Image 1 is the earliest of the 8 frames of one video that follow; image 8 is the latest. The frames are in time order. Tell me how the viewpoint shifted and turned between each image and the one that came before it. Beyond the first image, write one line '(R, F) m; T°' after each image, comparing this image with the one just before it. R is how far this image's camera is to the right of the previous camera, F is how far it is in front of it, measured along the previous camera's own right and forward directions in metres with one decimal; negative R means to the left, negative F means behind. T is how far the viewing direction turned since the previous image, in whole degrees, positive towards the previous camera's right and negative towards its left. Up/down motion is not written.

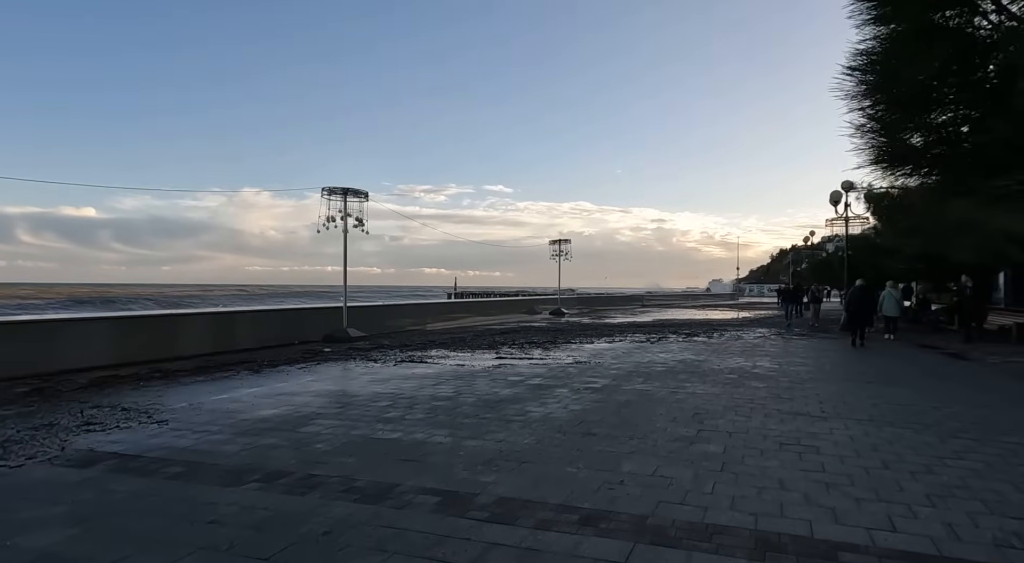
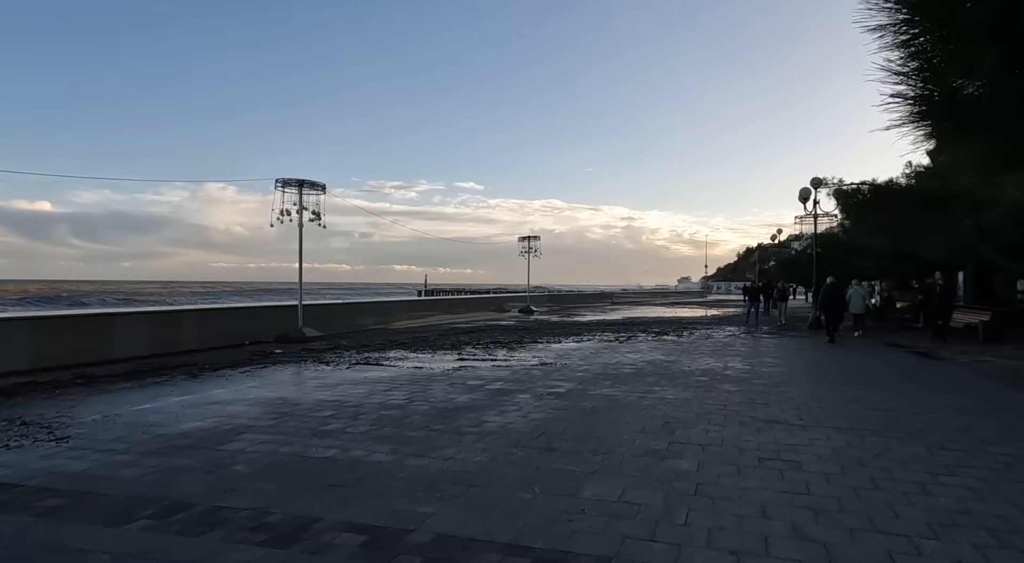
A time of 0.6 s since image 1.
(+0.2, +0.7) m; +3°
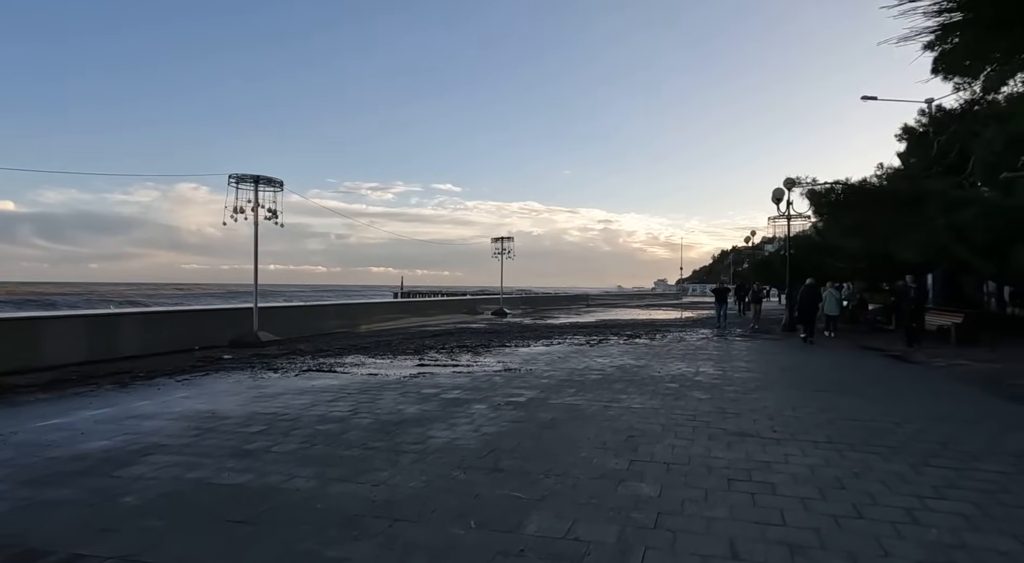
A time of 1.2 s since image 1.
(+0.3, +0.6) m; +2°
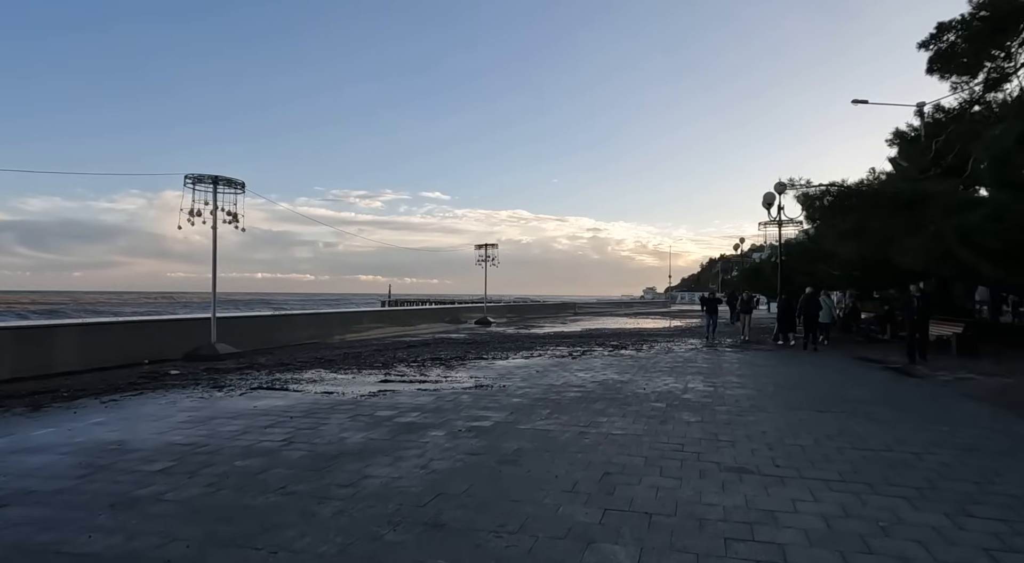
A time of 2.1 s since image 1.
(+0.3, +1.0) m; +1°
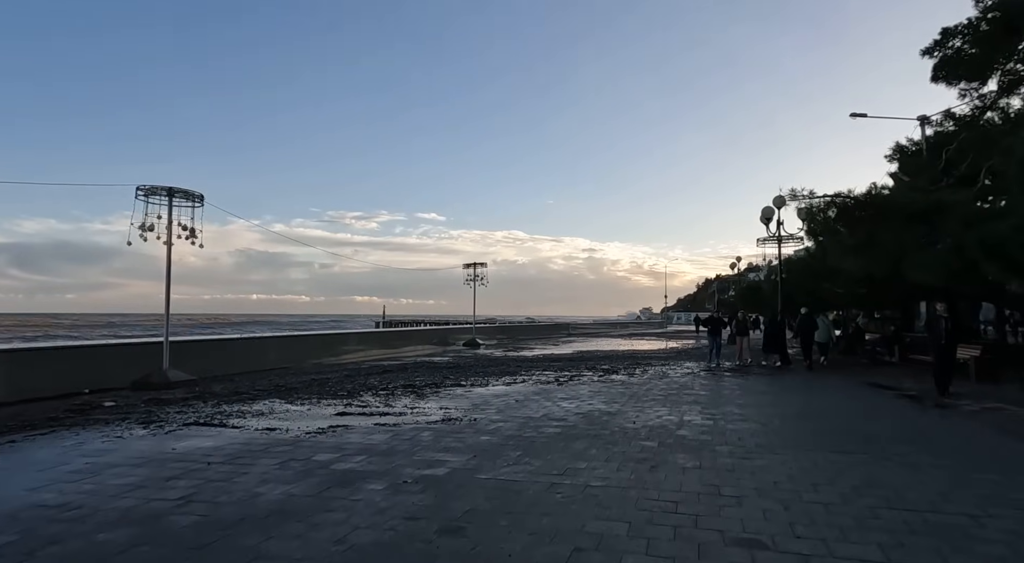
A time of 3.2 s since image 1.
(+0.4, +1.2) m; 0°
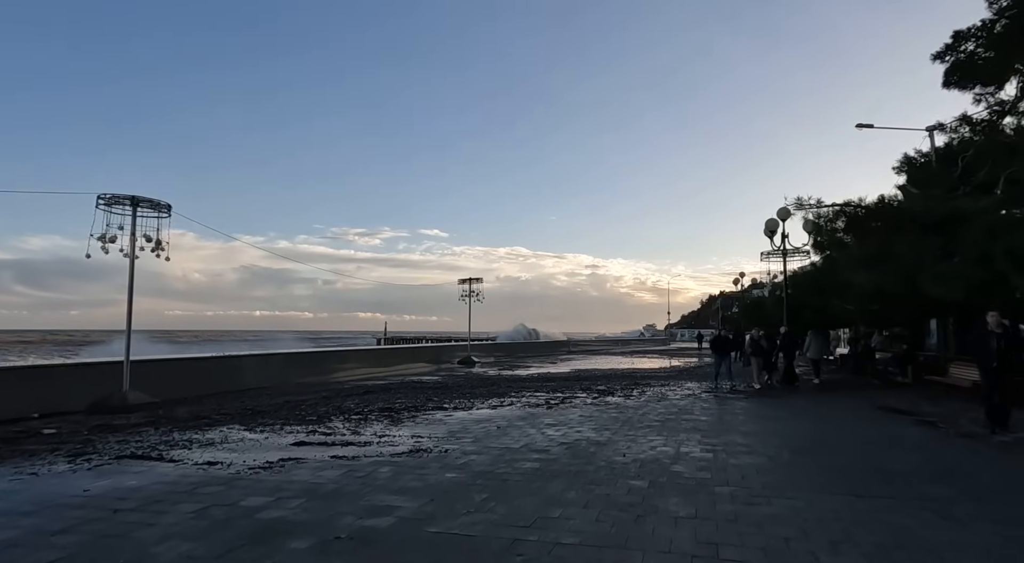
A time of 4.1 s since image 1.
(+0.4, +0.9) m; 0°
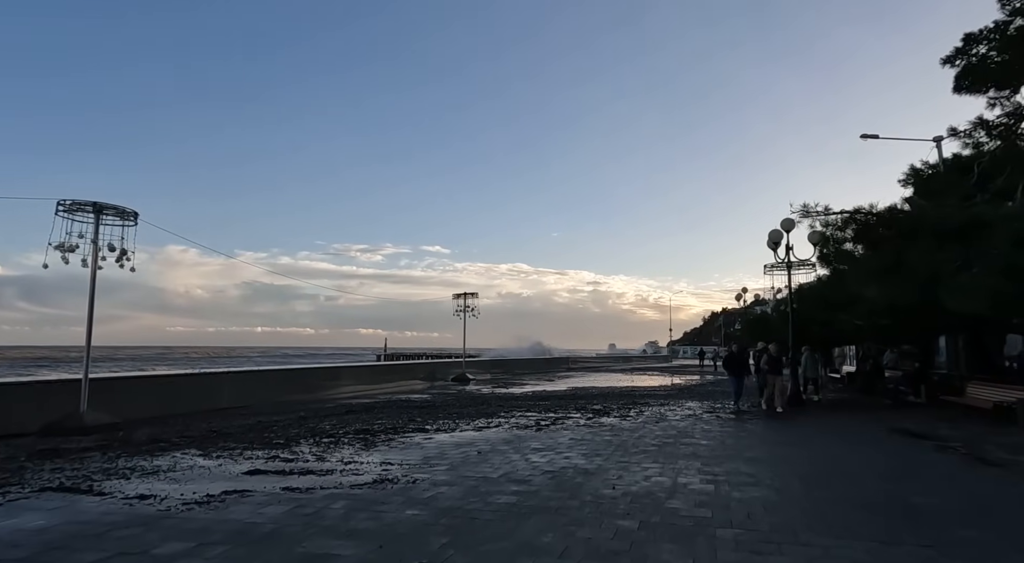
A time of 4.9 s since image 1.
(+0.3, +0.8) m; 0°
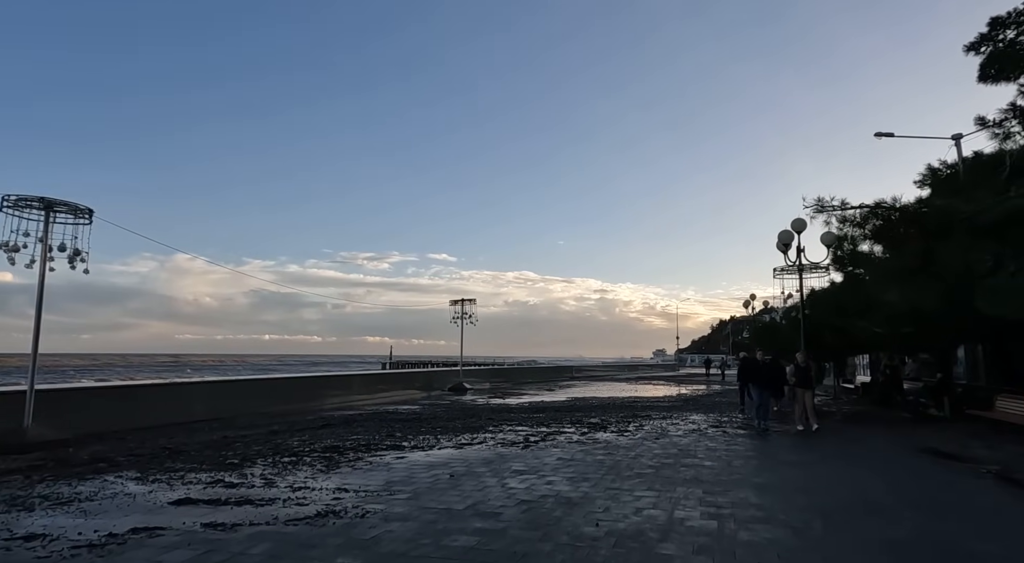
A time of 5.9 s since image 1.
(+0.4, +1.1) m; -1°
